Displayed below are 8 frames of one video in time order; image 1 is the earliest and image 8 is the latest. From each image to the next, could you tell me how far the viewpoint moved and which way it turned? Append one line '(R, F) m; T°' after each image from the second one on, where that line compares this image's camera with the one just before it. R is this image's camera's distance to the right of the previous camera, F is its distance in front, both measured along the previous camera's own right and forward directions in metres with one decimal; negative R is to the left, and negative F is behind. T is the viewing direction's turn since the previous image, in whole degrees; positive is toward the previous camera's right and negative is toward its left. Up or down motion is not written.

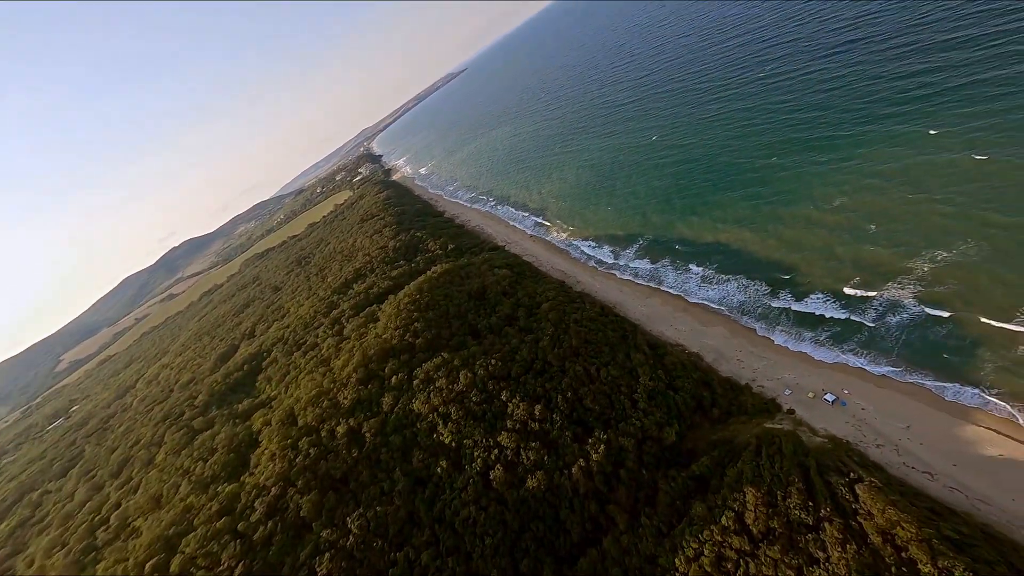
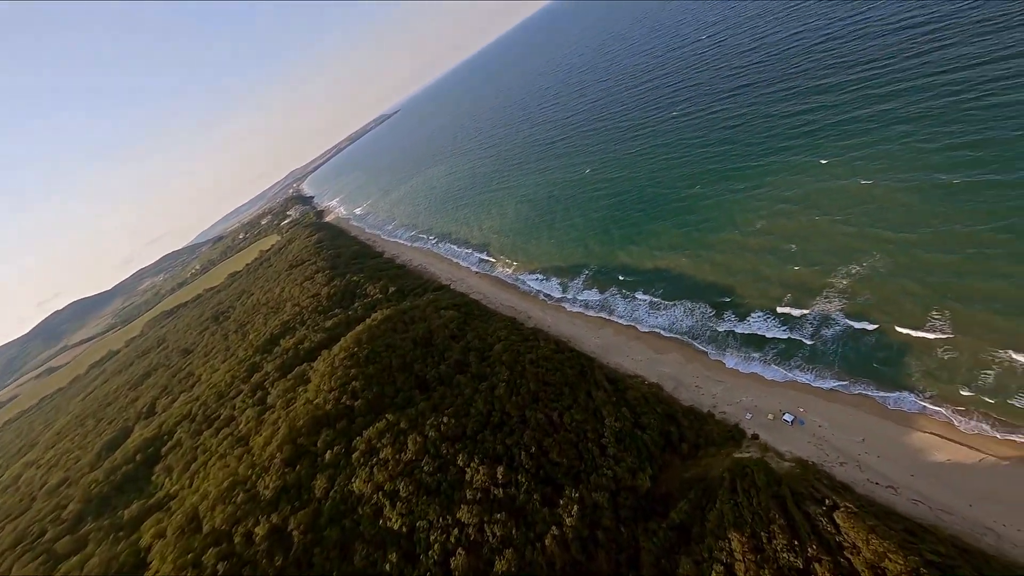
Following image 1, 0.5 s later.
(+0.1, +1.9) m; +9°
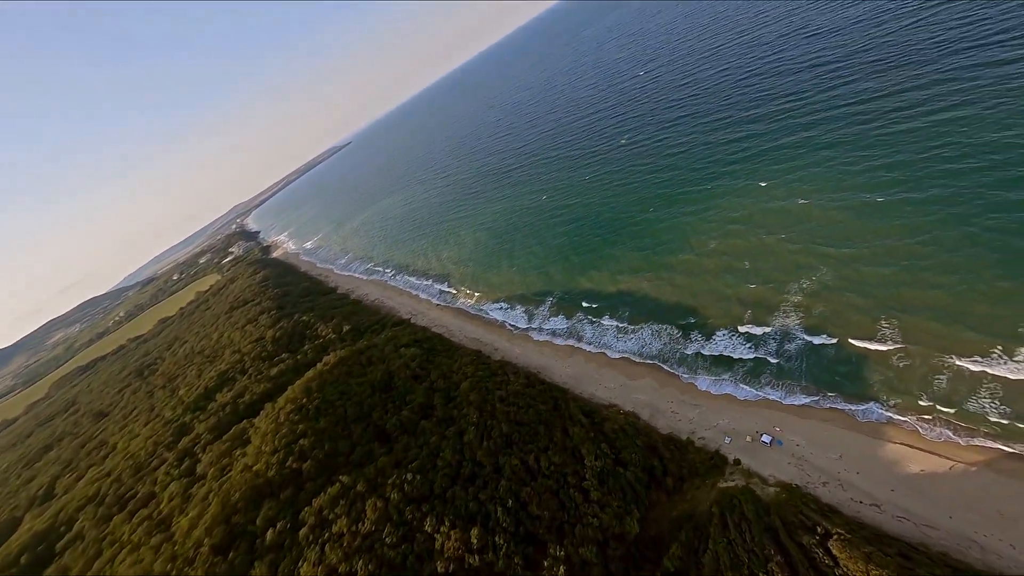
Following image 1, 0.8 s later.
(-0.1, +1.4) m; +6°
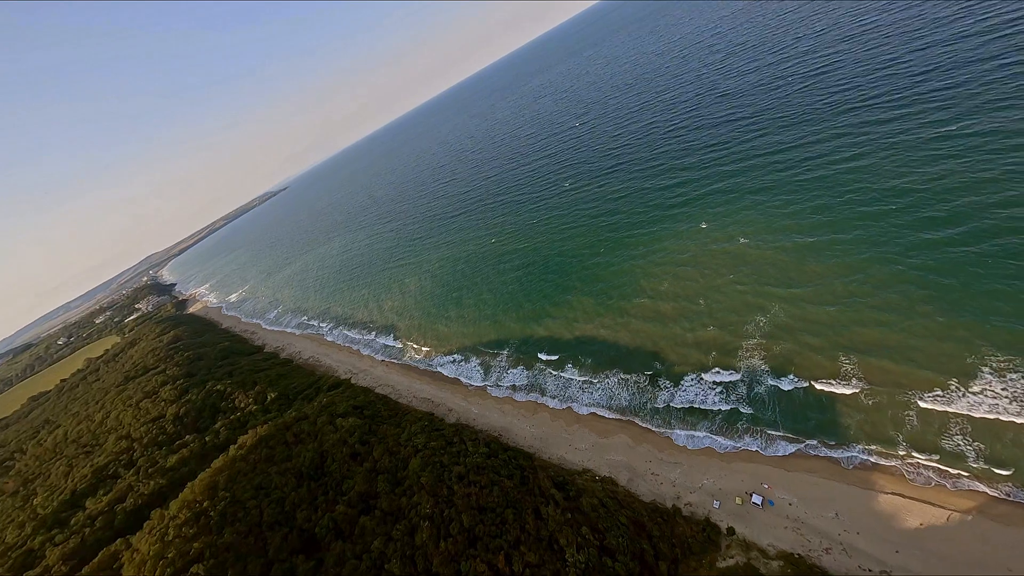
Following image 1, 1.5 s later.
(-0.3, +2.6) m; +8°
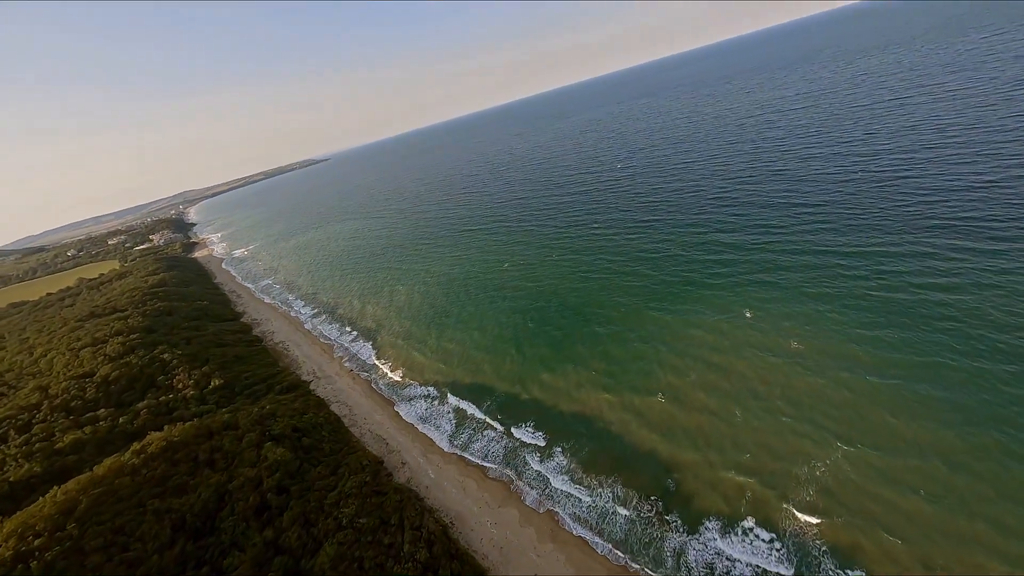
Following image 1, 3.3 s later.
(-0.6, +6.0) m; -1°
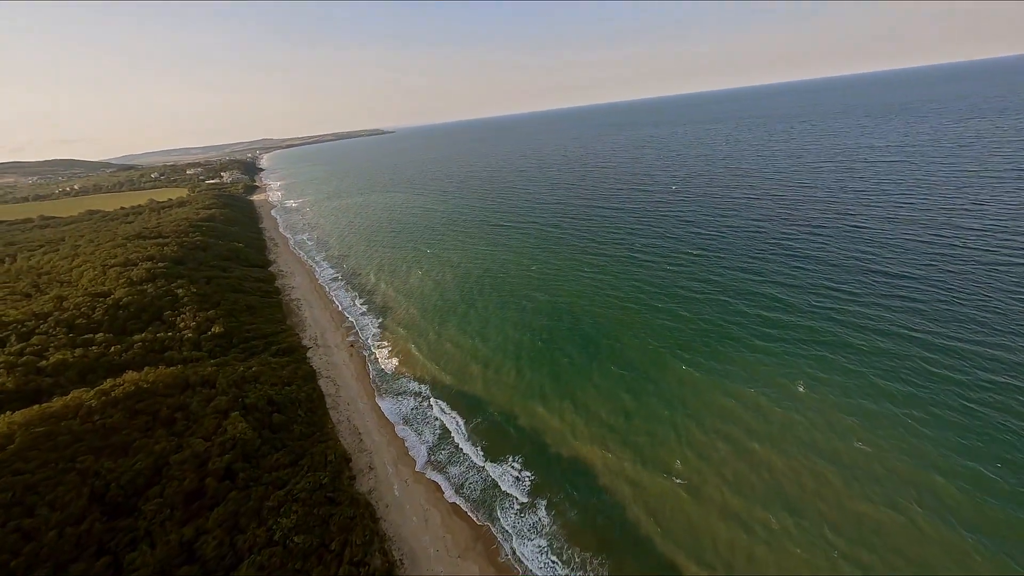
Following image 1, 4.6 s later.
(+0.5, +4.3) m; -4°
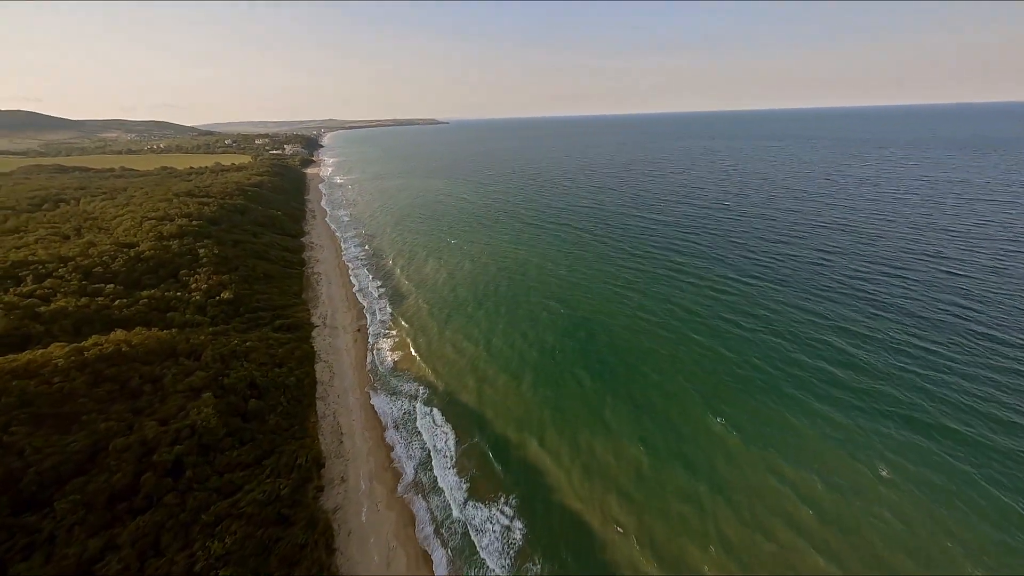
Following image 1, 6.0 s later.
(+0.6, +4.7) m; -5°
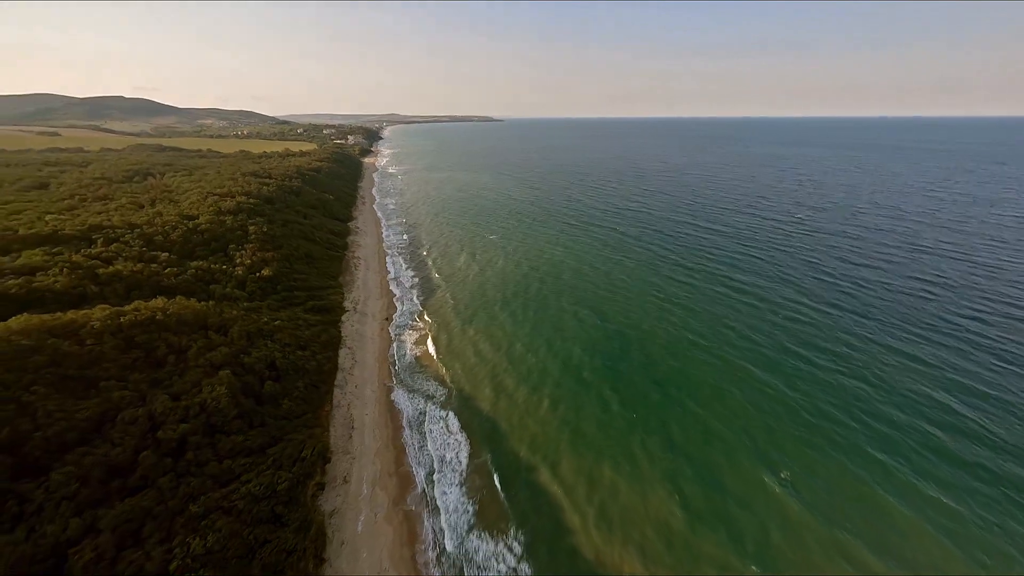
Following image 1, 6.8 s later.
(+0.4, +2.7) m; -6°
